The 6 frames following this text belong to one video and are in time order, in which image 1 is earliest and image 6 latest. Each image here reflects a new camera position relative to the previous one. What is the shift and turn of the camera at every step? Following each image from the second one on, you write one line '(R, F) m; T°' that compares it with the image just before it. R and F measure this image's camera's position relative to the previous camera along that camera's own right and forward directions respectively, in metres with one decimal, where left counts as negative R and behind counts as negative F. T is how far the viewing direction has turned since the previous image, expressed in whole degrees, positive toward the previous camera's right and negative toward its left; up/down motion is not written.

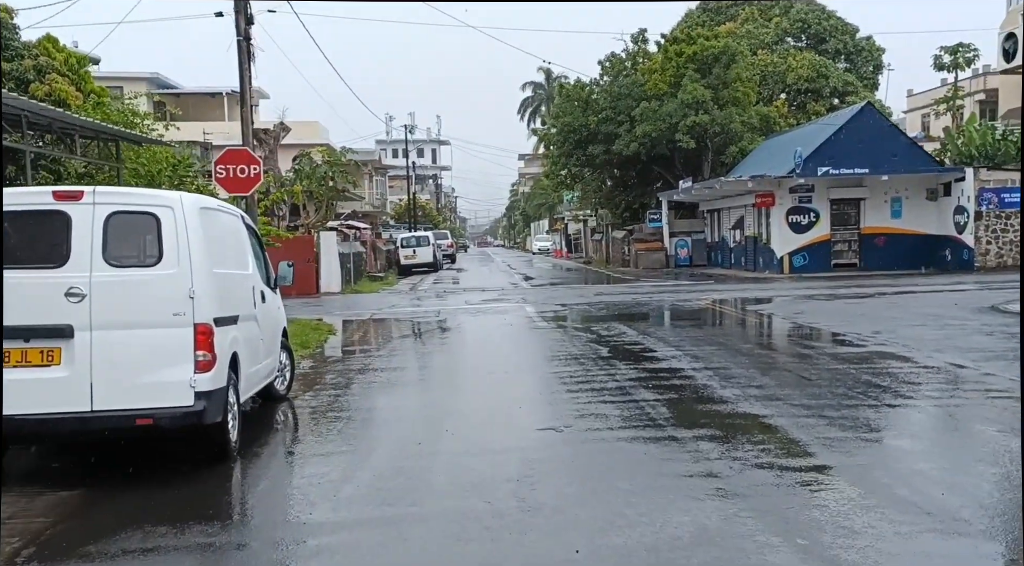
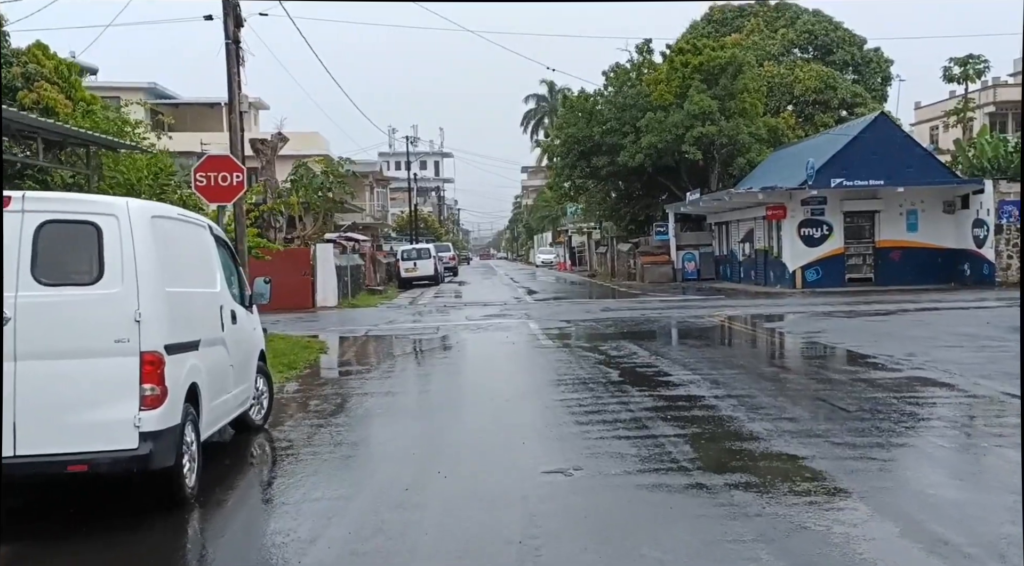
(0.0, +0.8) m; 0°
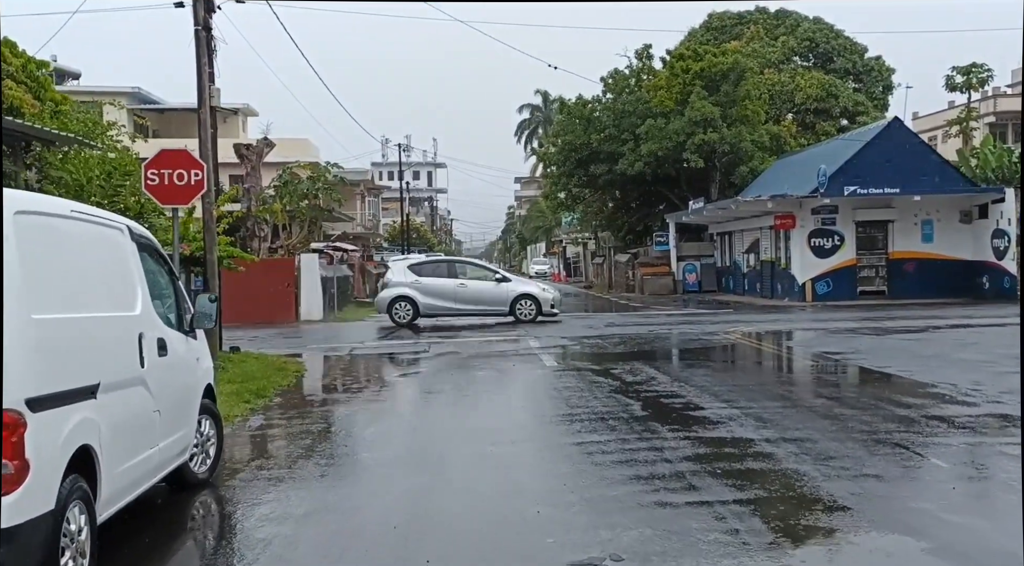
(-0.1, +1.5) m; 0°
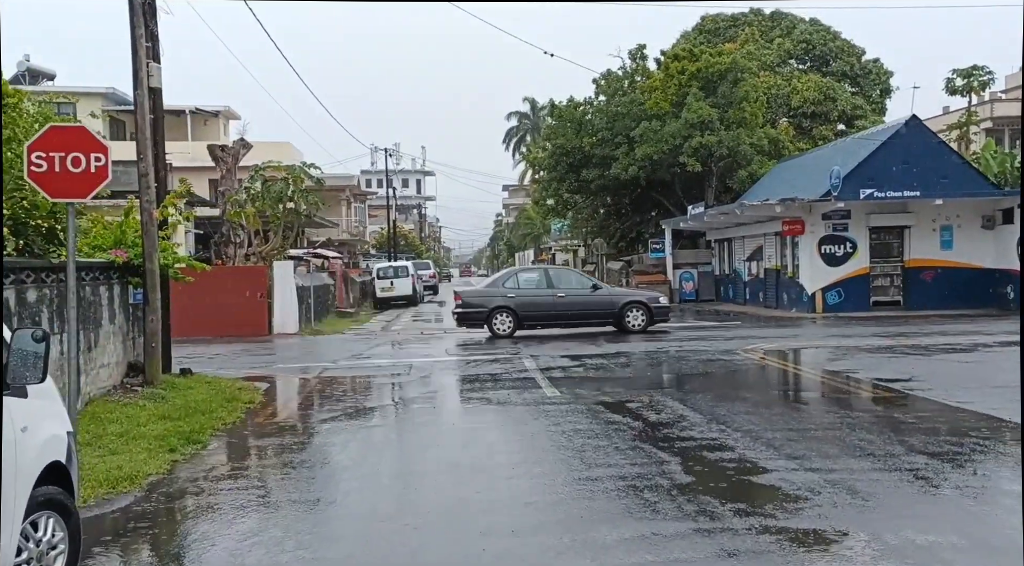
(-0.1, +2.1) m; +1°
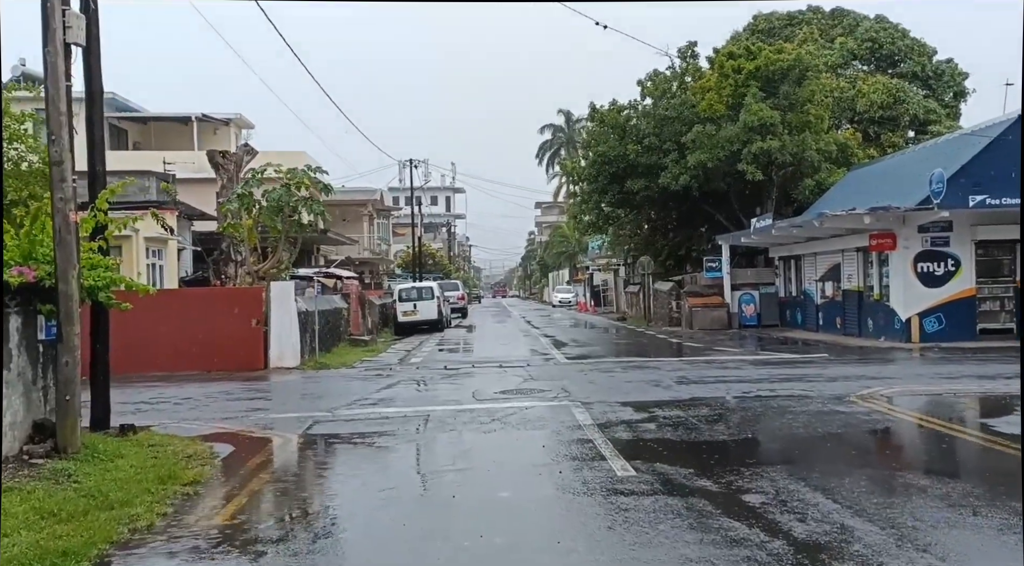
(-0.2, +4.1) m; -2°
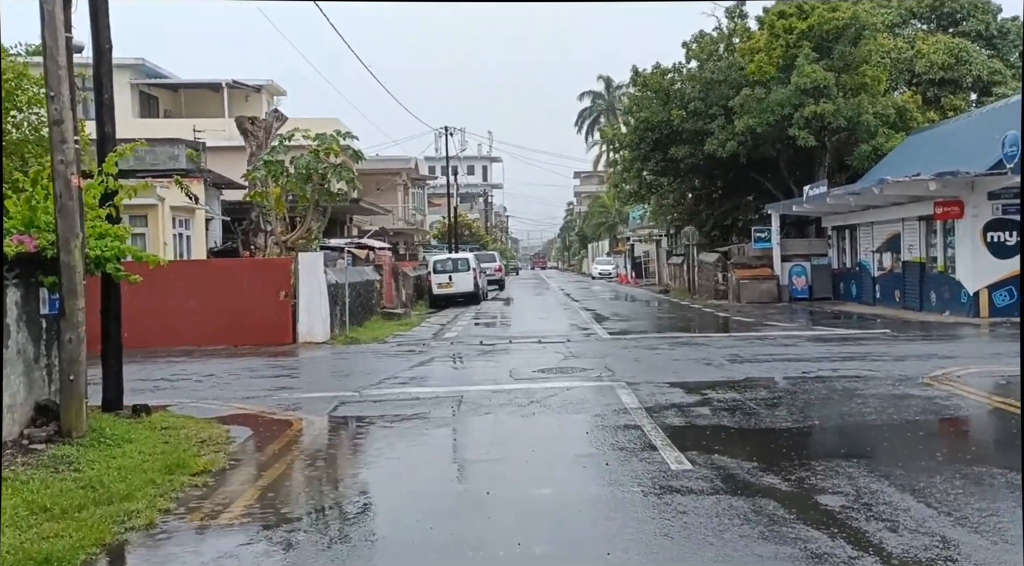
(0.0, +1.2) m; -2°
